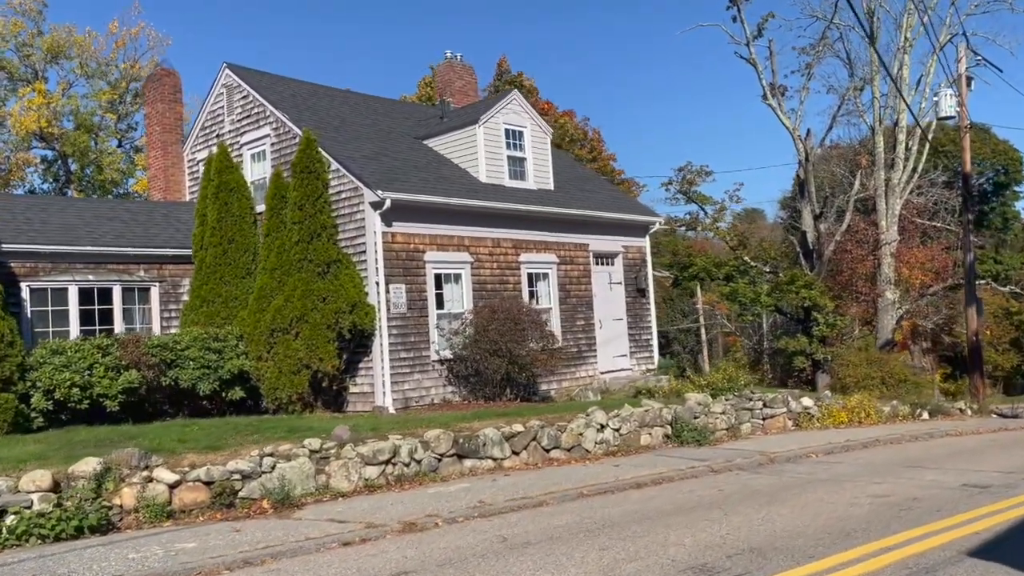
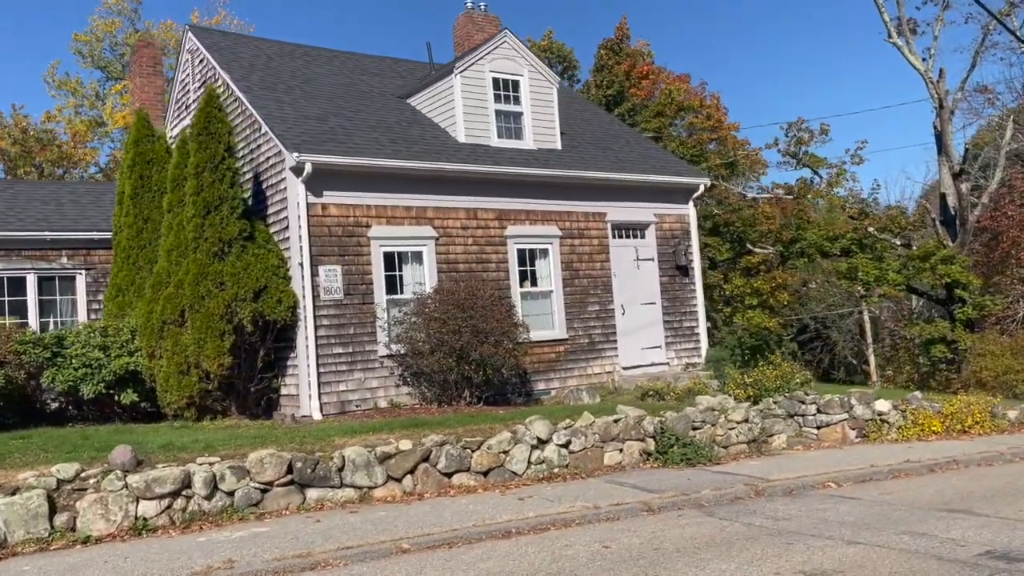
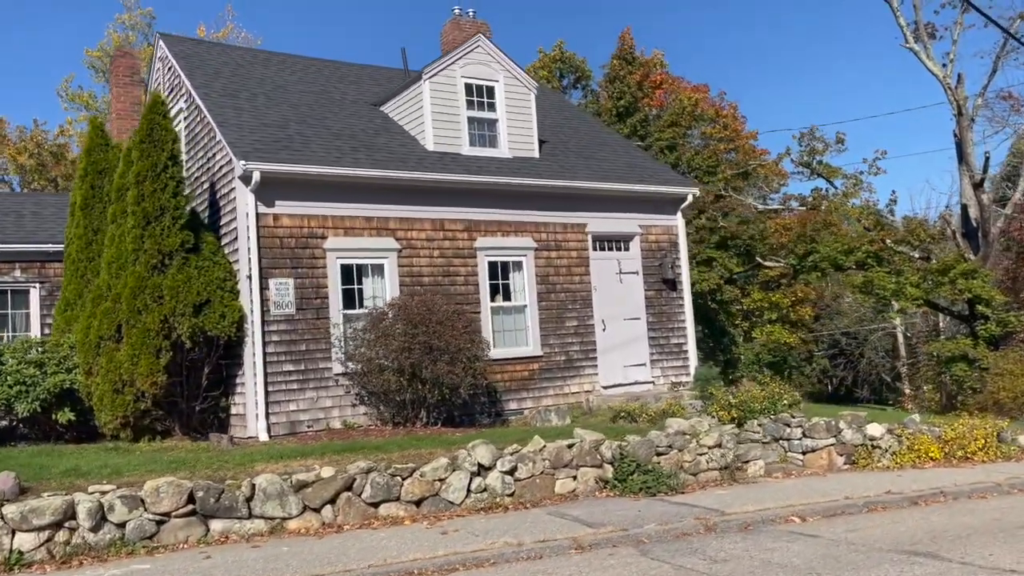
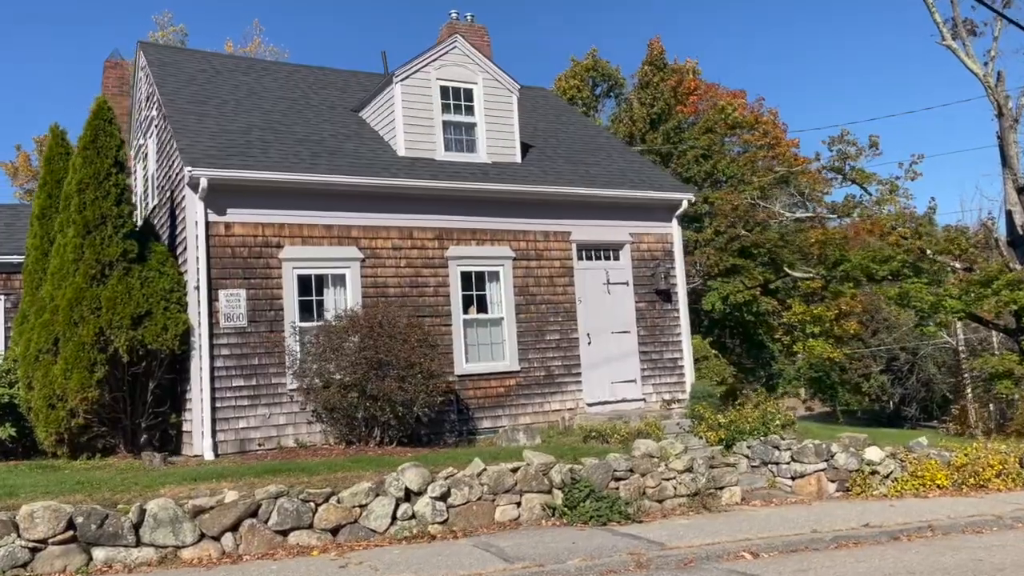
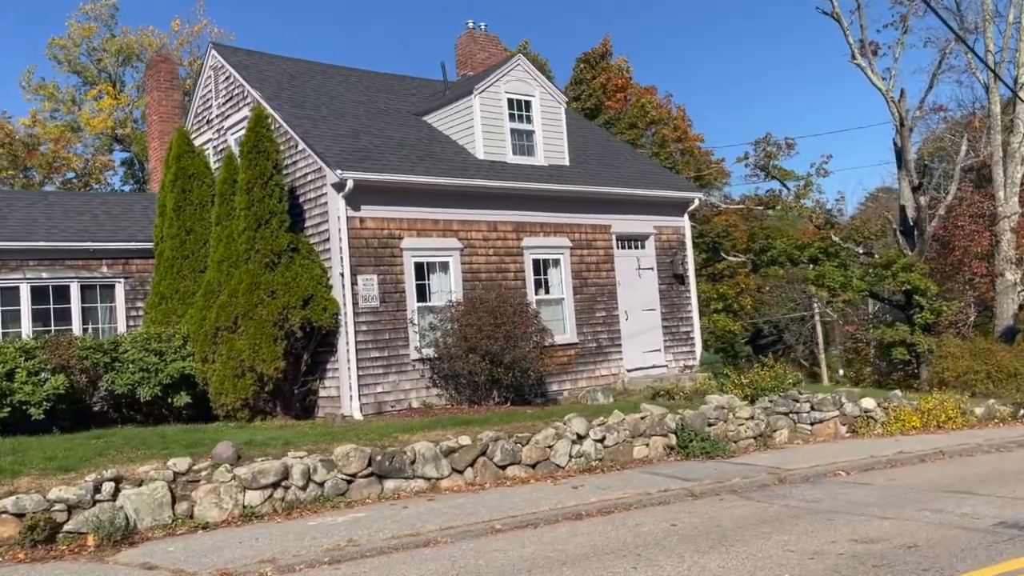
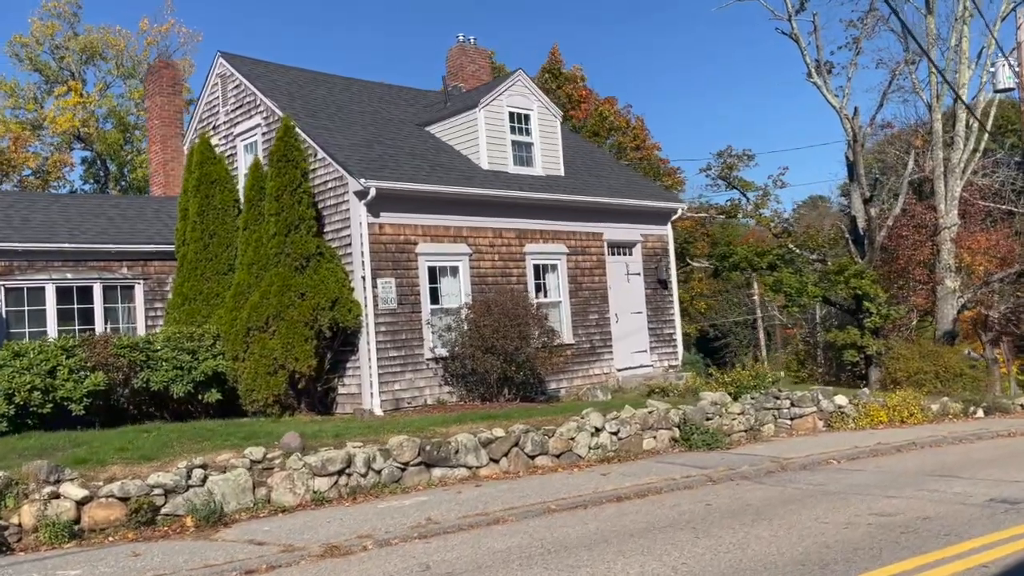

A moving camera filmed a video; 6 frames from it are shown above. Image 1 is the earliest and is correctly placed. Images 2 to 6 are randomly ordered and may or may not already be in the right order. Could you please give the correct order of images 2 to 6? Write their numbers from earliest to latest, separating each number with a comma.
6, 5, 2, 3, 4
